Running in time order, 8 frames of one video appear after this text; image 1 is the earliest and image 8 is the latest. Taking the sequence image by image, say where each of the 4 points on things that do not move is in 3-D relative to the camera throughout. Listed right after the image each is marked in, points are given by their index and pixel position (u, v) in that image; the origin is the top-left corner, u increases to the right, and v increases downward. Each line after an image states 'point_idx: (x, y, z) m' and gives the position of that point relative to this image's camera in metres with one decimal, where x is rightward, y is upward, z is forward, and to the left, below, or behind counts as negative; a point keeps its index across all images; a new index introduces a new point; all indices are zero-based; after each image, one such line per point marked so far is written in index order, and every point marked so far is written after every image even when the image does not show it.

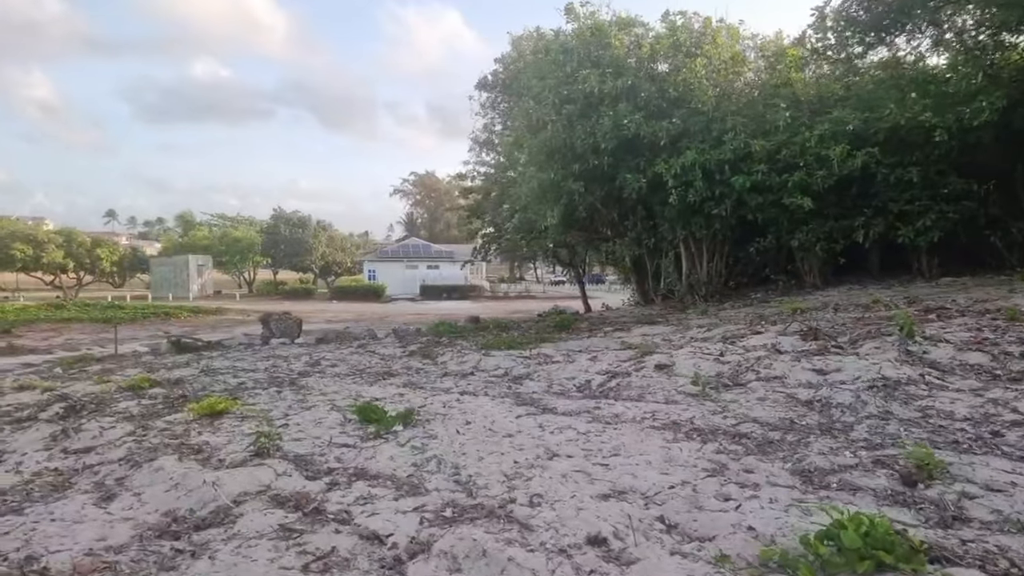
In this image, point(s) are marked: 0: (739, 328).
0: (+3.0, -0.5, +8.5) m
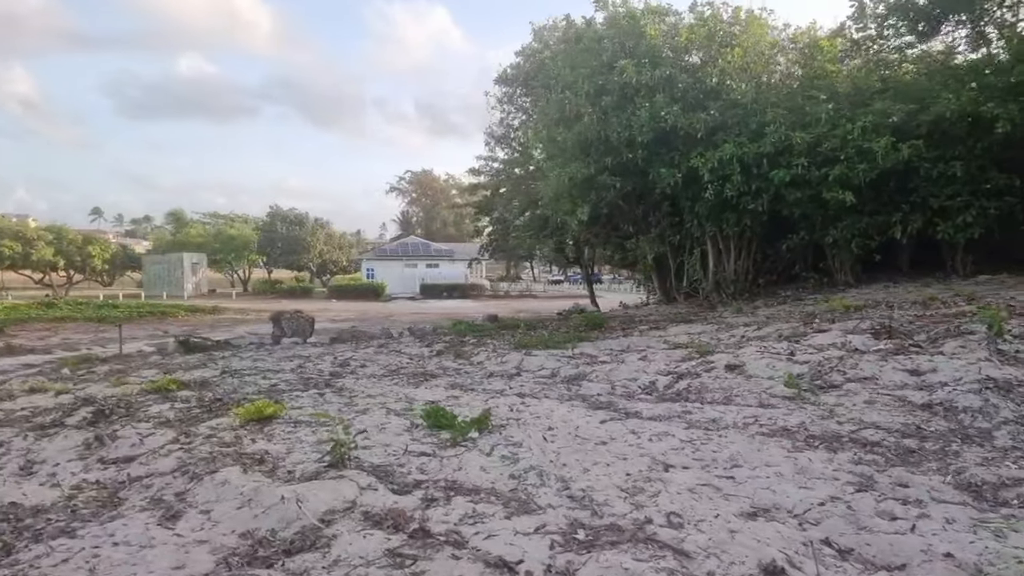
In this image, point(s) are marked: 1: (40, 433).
0: (+3.5, -0.5, +8.2) m
1: (-4.1, -1.3, +5.7) m
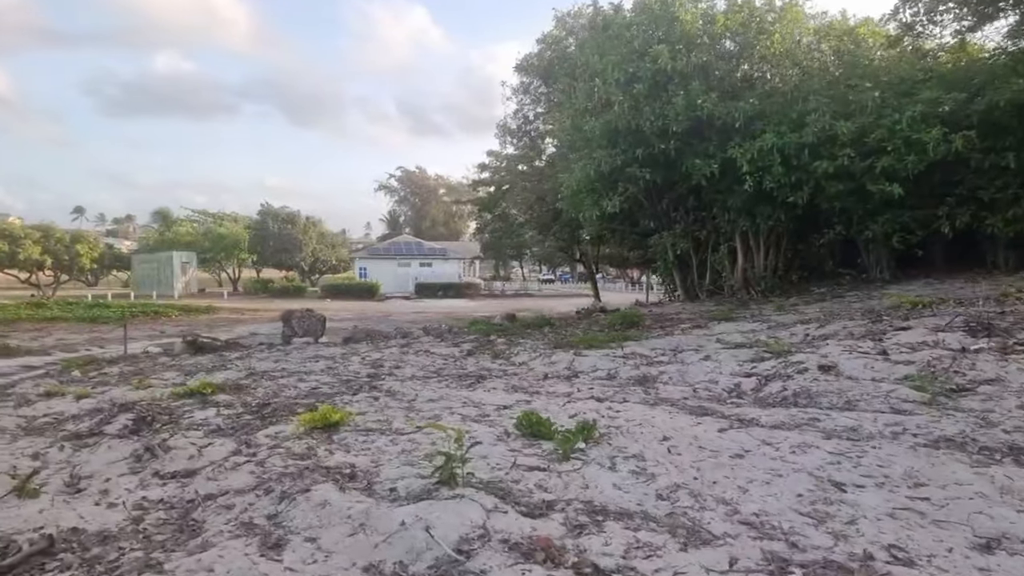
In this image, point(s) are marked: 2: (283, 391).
0: (+4.2, -0.5, +7.7) m
1: (-3.5, -1.2, +5.1) m
2: (-2.5, -1.1, +7.2) m
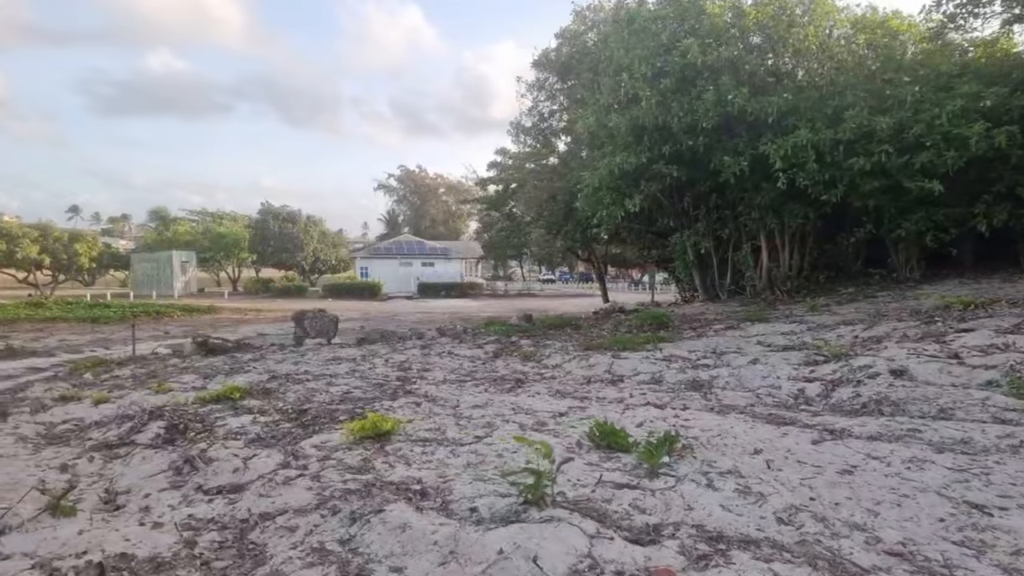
0: (+4.6, -0.5, +7.4) m
1: (-3.0, -1.2, +4.8) m
2: (-2.1, -1.1, +6.8) m
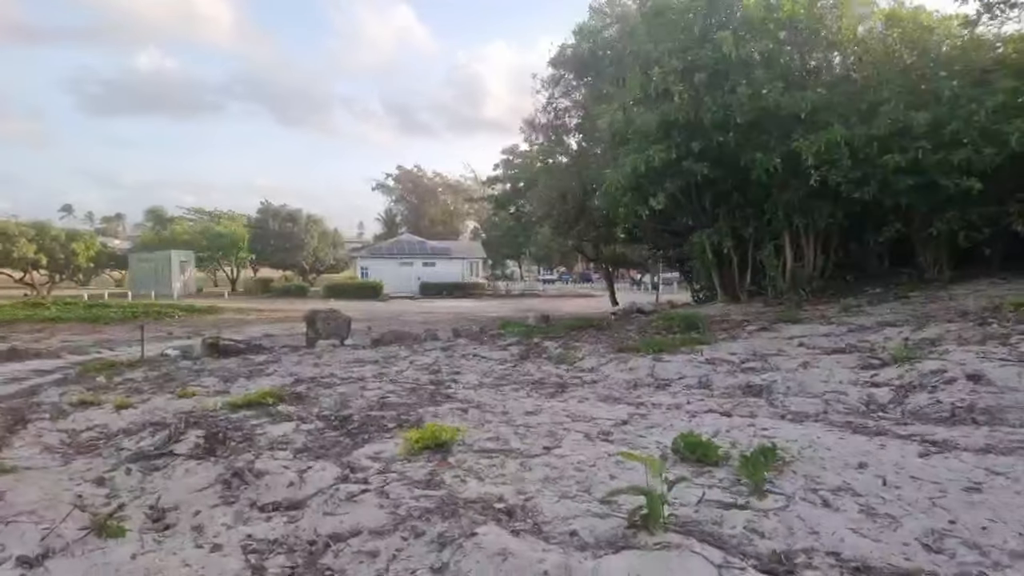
0: (+5.1, -0.5, +7.2) m
1: (-2.6, -1.2, +4.5) m
2: (-1.6, -1.1, +6.5) m
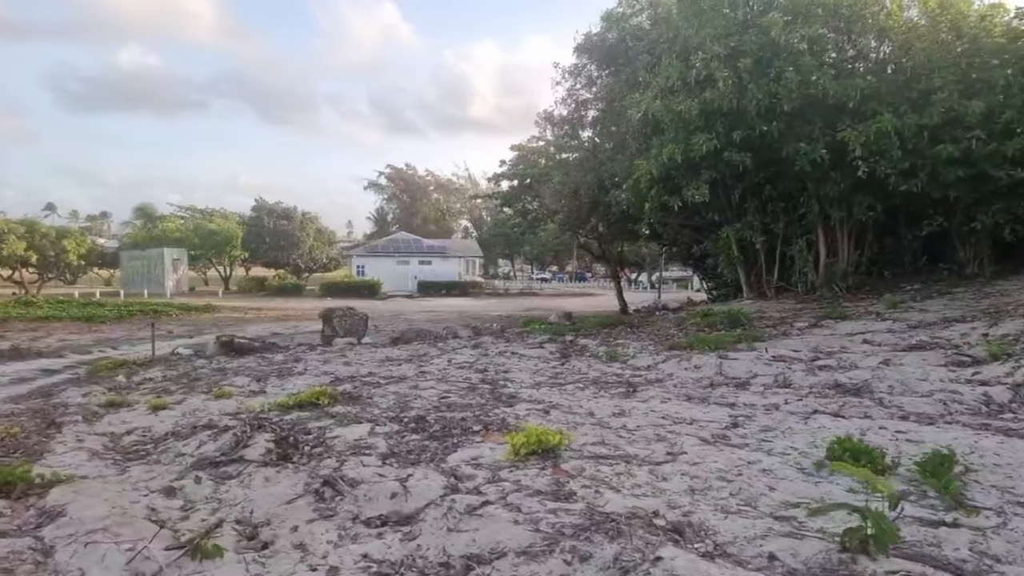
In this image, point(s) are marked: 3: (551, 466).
0: (+5.7, -0.4, +6.8) m
1: (-1.9, -1.2, +4.1) m
2: (-1.0, -1.1, +6.1) m
3: (+0.2, -1.0, +3.7) m
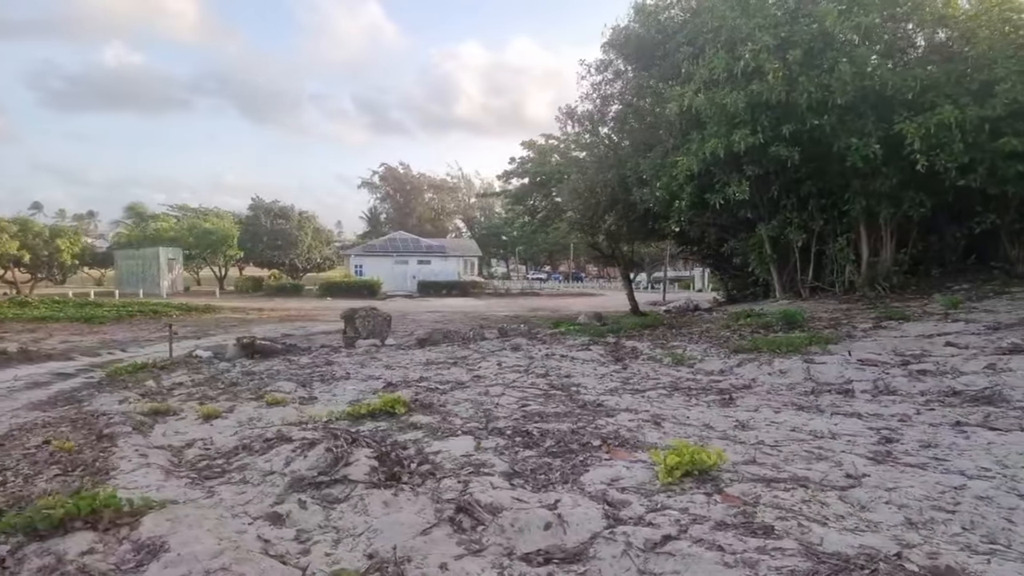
0: (+6.5, -0.4, +6.4) m
1: (-1.1, -1.2, +3.6) m
2: (-0.2, -1.1, +5.7) m
3: (+1.0, -1.0, +3.3) m
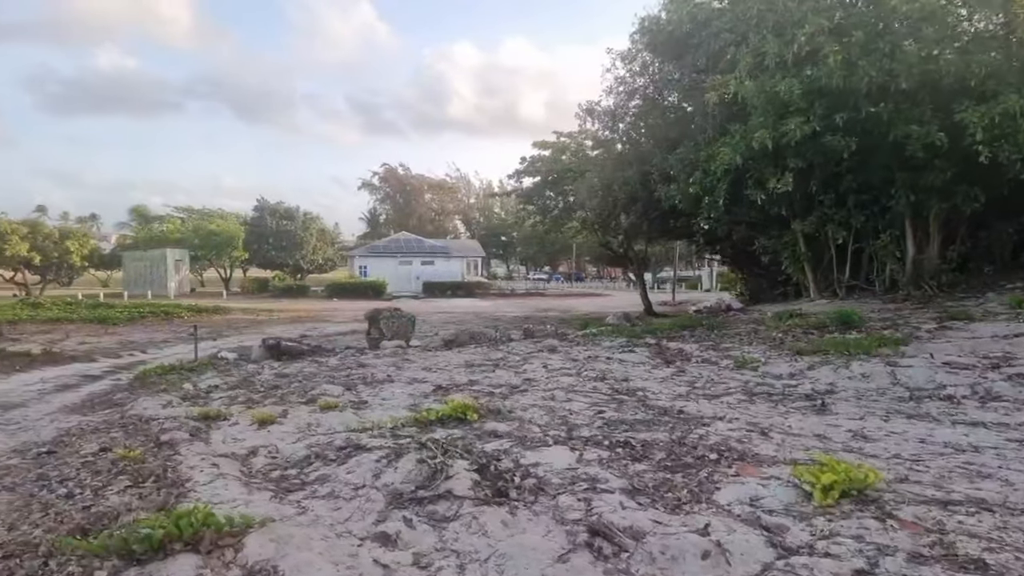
0: (+7.2, -0.4, +6.0) m
1: (-0.4, -1.2, +3.3) m
2: (+0.5, -1.1, +5.3) m
3: (+1.7, -1.0, +2.9) m
